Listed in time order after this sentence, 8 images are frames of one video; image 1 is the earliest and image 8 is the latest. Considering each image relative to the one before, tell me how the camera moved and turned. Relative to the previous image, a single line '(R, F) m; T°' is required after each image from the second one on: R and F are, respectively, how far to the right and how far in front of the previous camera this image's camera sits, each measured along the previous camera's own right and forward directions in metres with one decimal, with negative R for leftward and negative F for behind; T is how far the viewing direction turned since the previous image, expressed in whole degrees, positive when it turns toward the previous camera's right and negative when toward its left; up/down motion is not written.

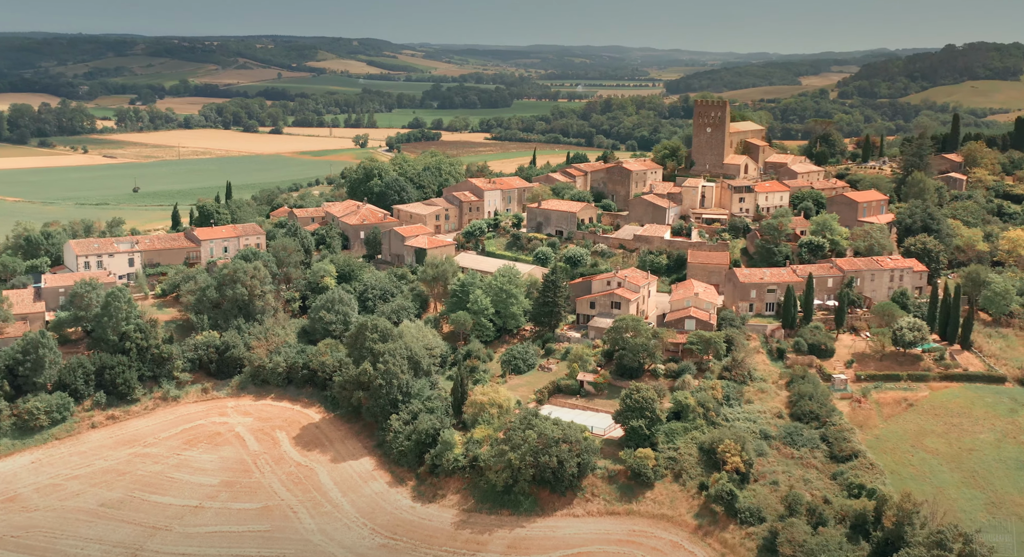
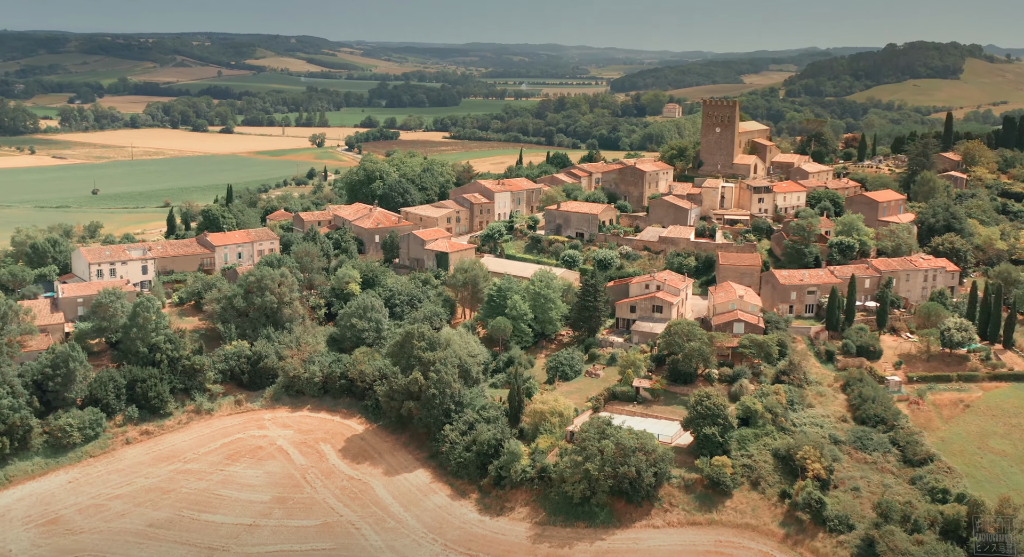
(-3.1, +0.7) m; +2°
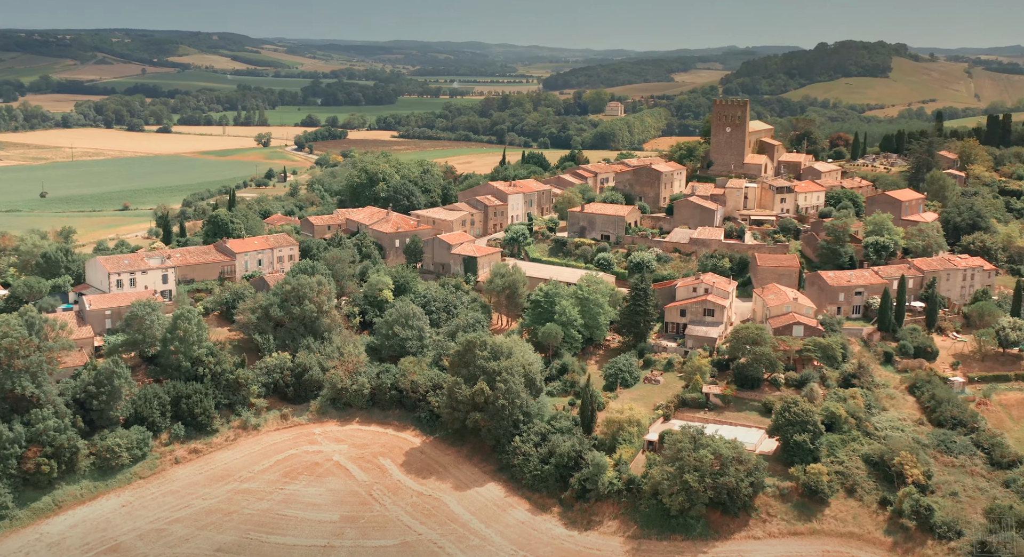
(-3.7, +0.9) m; +3°
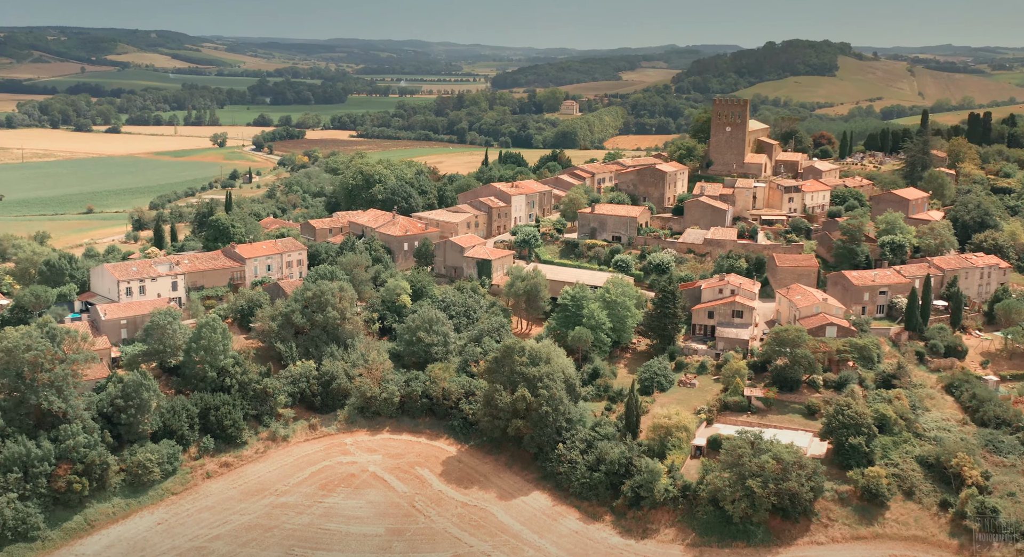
(-2.5, +0.6) m; +2°
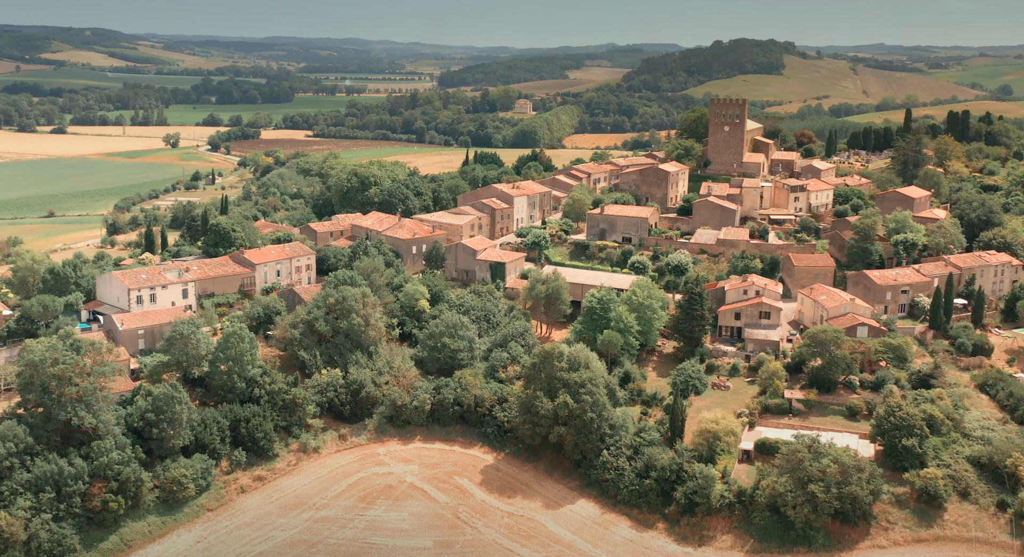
(-2.5, +0.5) m; +2°
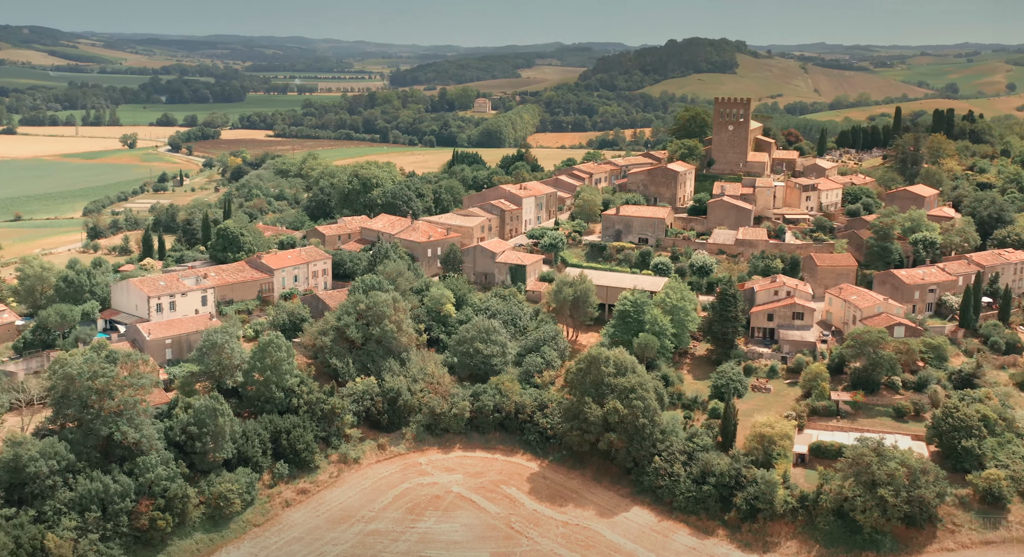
(-2.5, +0.5) m; +2°
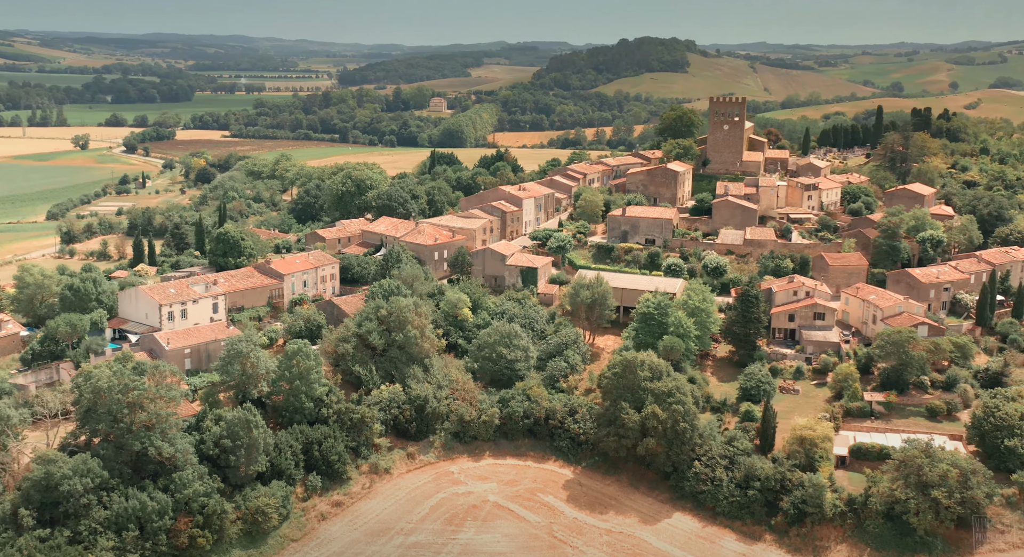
(-2.2, +0.5) m; +2°
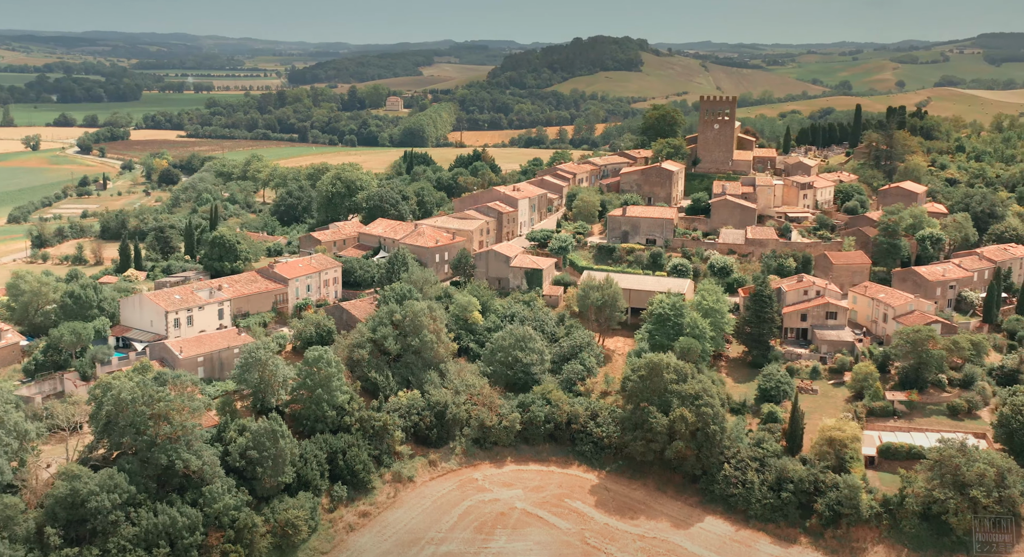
(-1.9, +0.4) m; +2°
